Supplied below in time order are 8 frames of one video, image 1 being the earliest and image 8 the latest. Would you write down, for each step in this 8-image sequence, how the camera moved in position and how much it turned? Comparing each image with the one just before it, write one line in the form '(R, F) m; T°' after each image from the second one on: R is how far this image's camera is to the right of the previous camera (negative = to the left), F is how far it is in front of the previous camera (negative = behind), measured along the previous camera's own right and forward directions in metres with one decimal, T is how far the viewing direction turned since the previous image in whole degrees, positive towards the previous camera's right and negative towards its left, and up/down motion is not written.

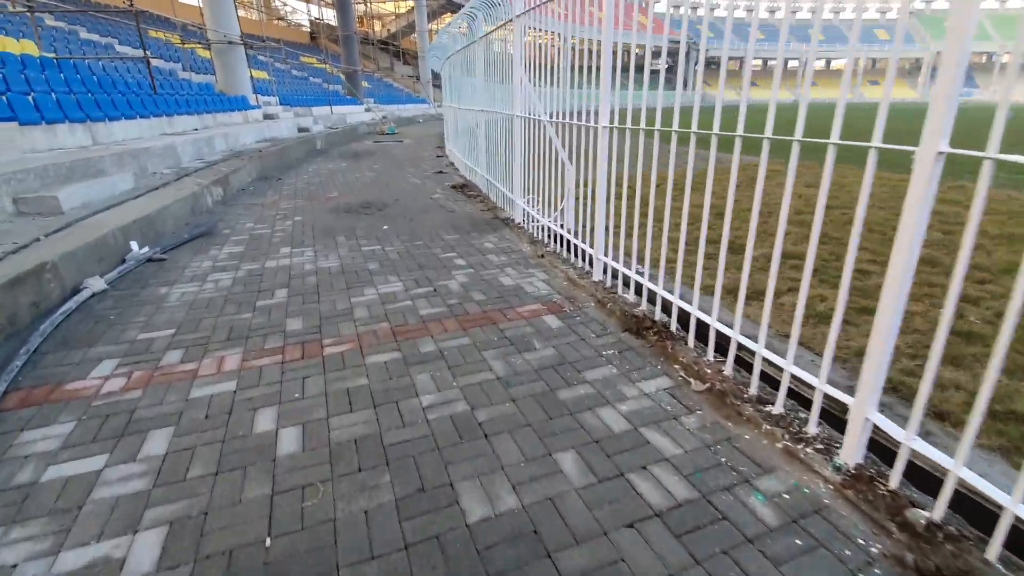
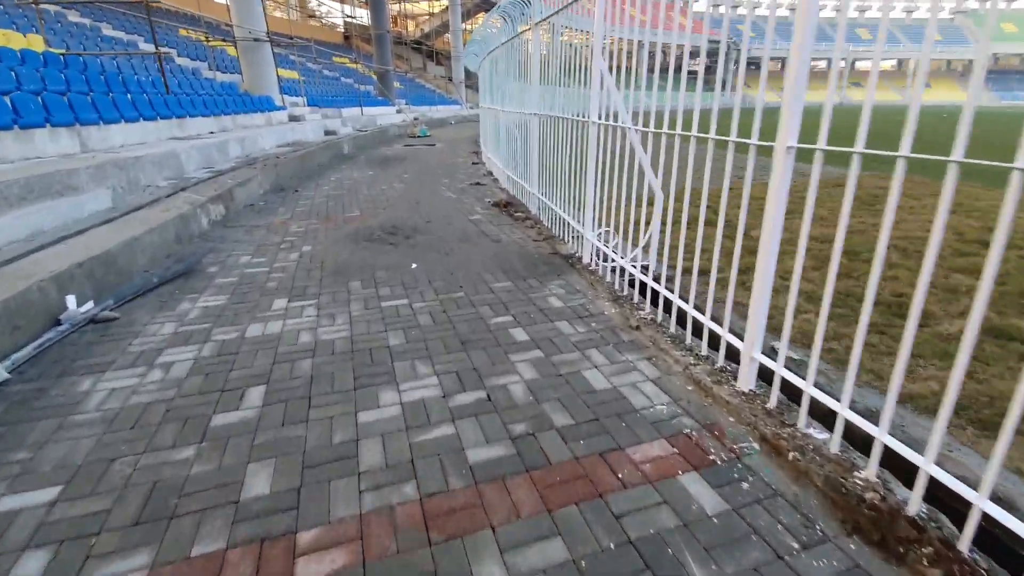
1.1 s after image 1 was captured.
(-0.3, +1.2) m; -3°
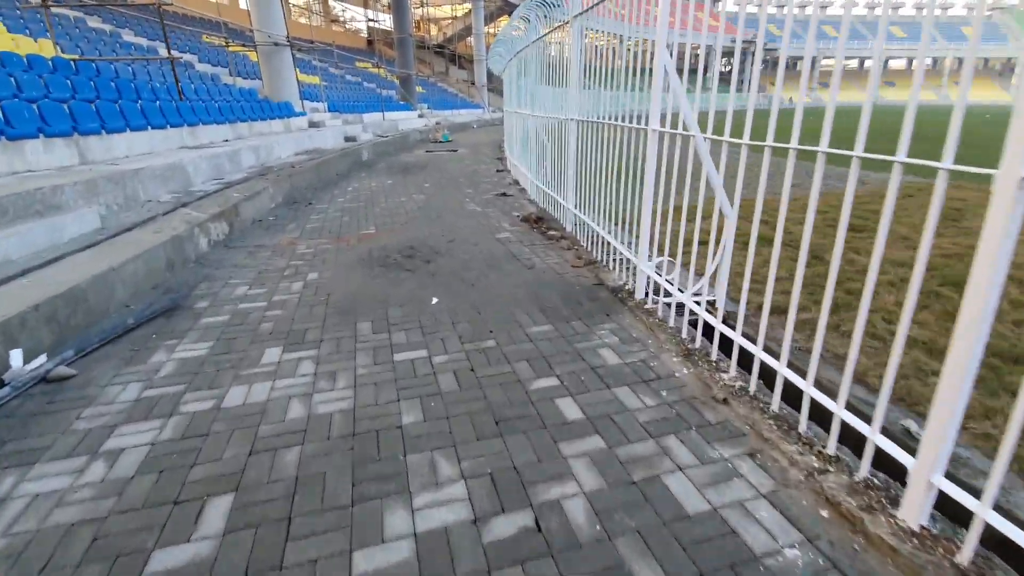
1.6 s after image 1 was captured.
(-0.1, +0.6) m; -2°
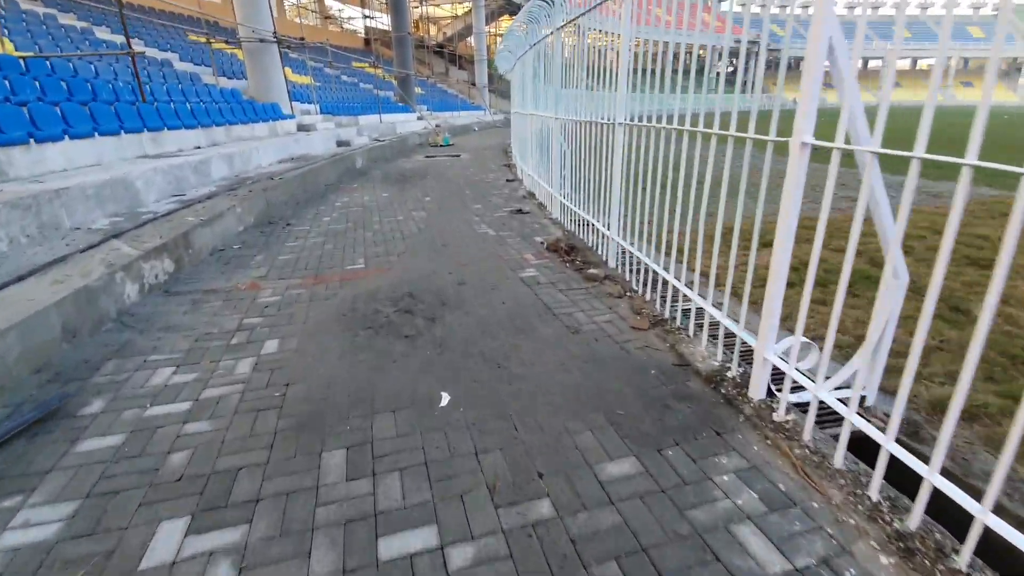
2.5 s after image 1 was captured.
(-0.2, +1.1) m; 0°
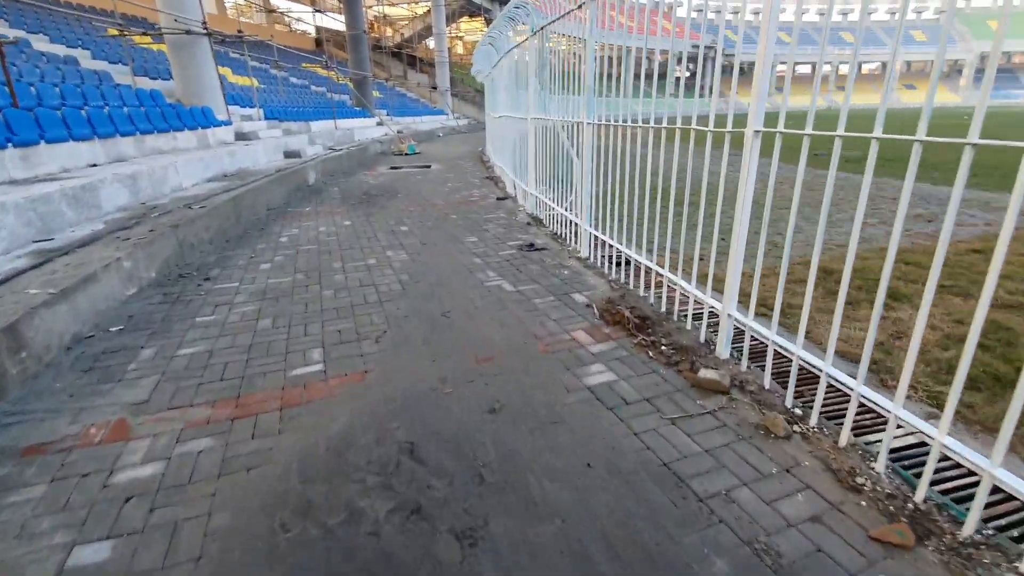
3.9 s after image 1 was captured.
(-0.5, +1.6) m; +4°
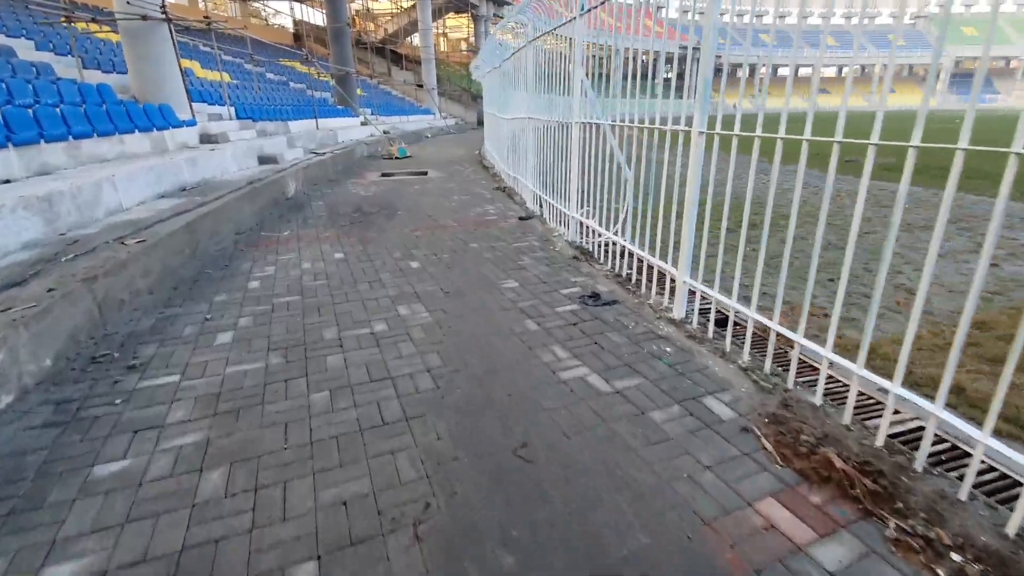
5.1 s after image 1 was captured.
(-0.5, +1.3) m; +2°
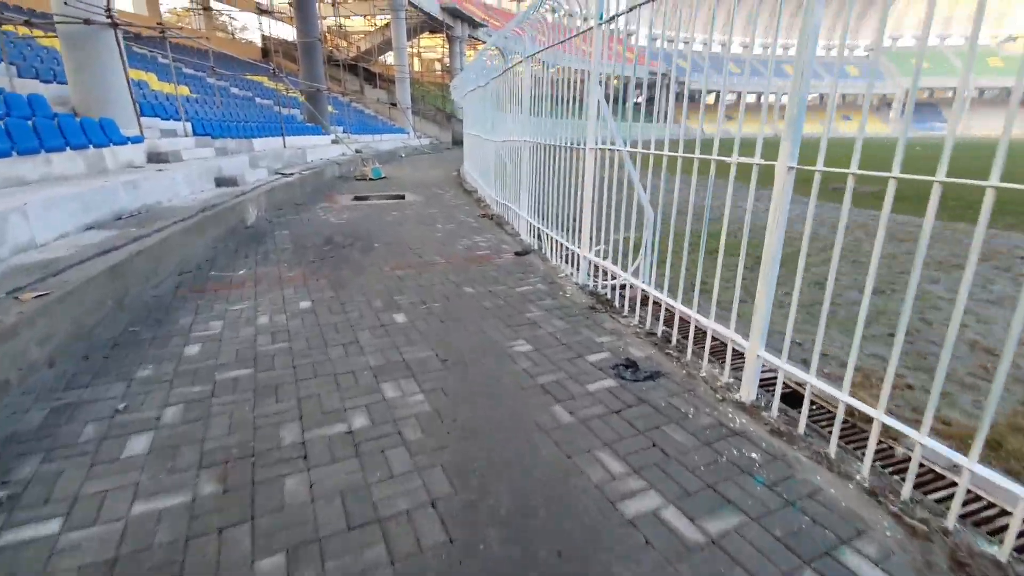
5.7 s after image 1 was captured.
(-0.2, +0.7) m; +3°
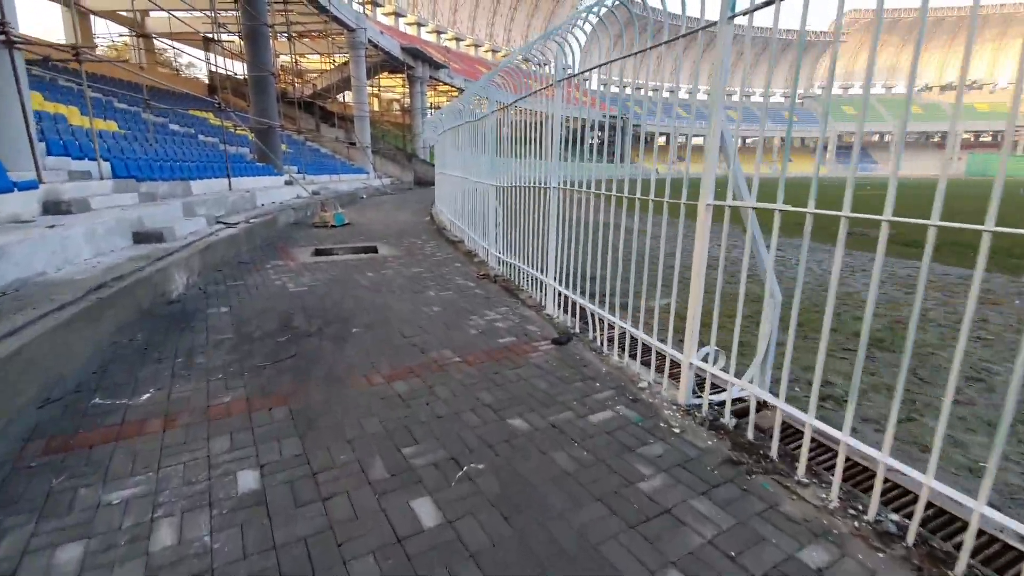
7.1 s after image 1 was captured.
(-0.6, +1.5) m; +5°
